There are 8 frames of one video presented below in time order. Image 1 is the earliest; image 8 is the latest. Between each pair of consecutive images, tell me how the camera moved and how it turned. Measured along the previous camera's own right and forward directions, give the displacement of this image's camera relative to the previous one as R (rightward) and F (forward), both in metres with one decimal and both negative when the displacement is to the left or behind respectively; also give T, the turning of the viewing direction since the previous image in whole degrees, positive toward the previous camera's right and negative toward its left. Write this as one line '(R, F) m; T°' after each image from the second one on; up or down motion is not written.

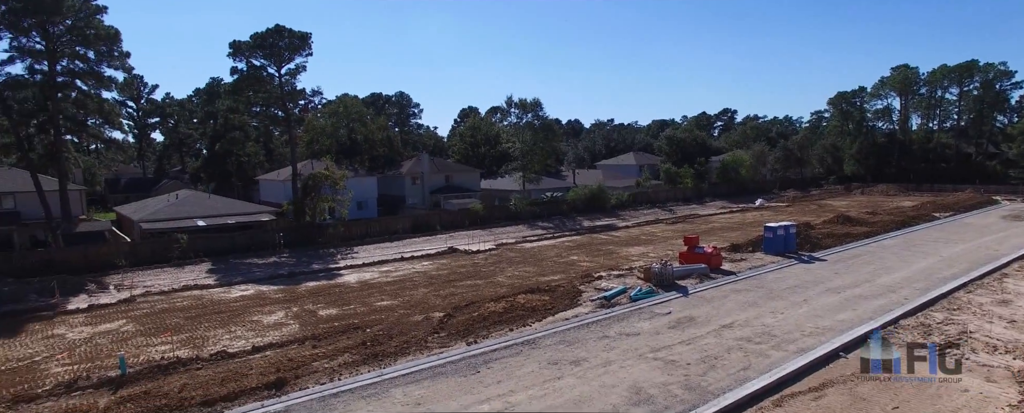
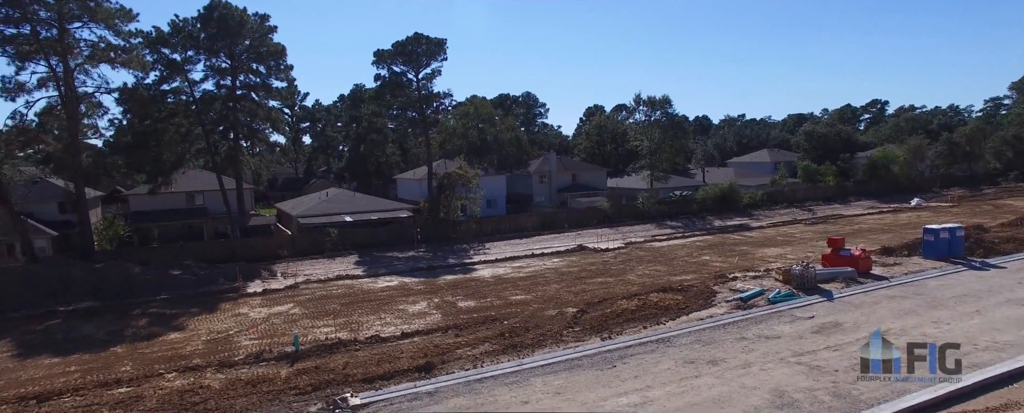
(-0.9, -0.4) m; -10°
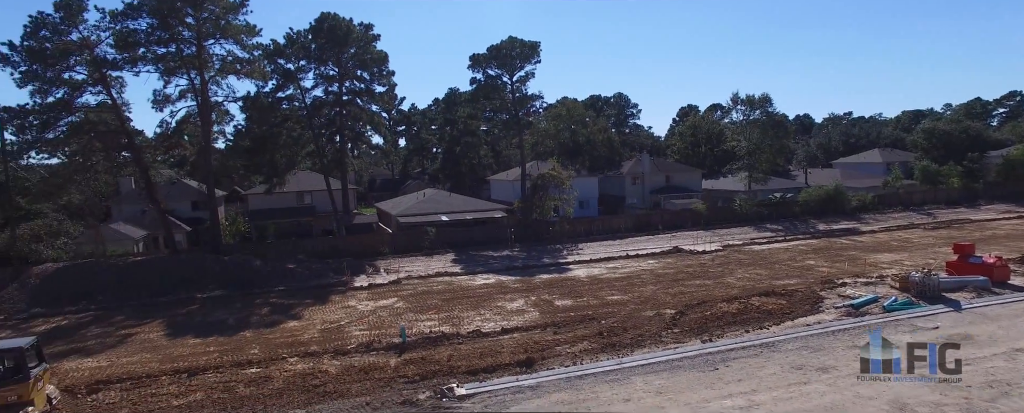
(-0.7, -0.3) m; -7°
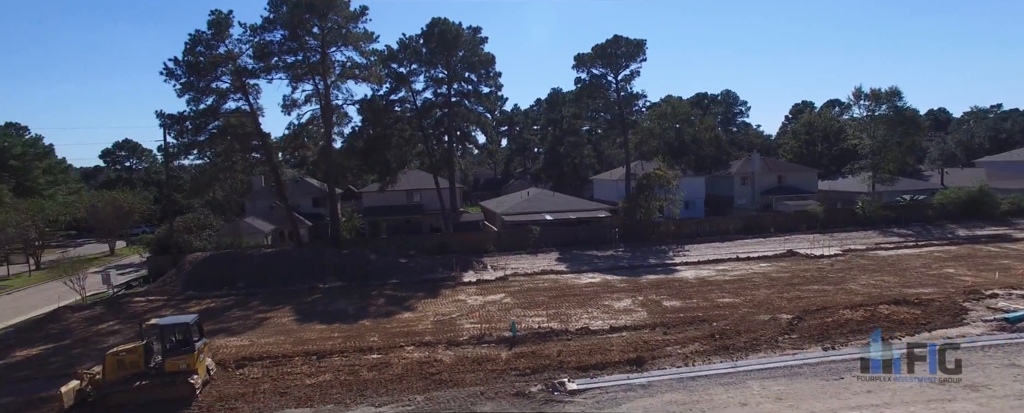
(-0.8, -0.3) m; -8°
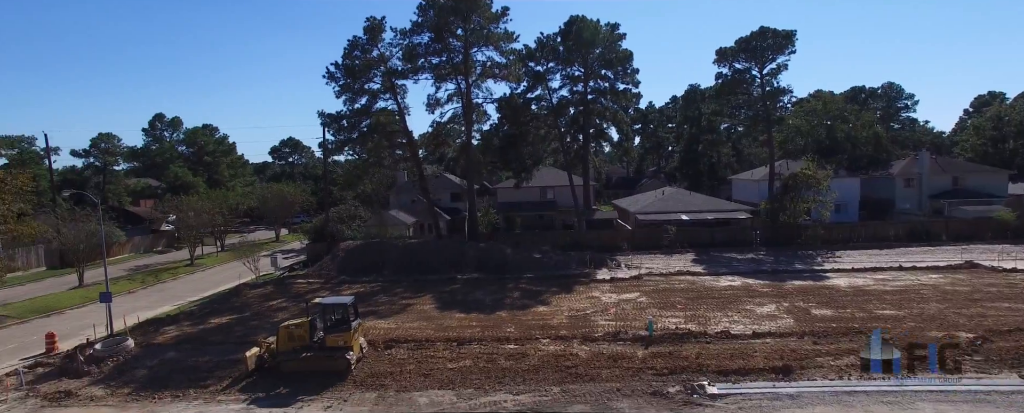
(-0.8, -0.4) m; -11°
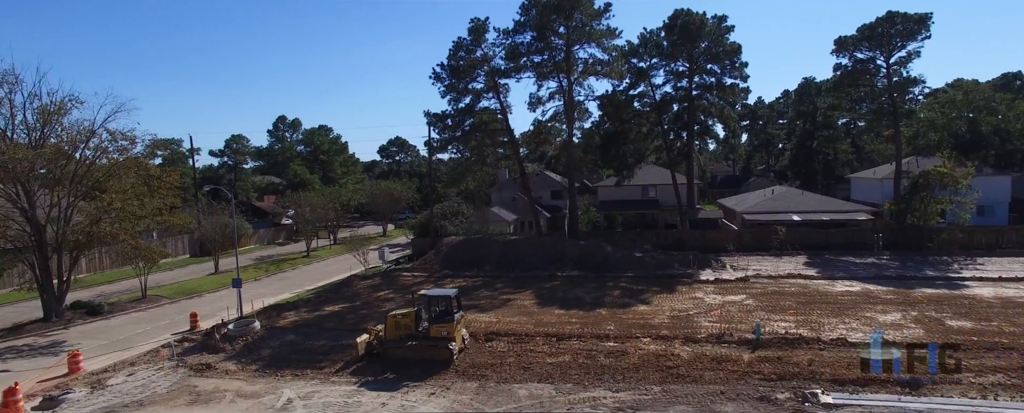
(-0.2, -0.4) m; -10°
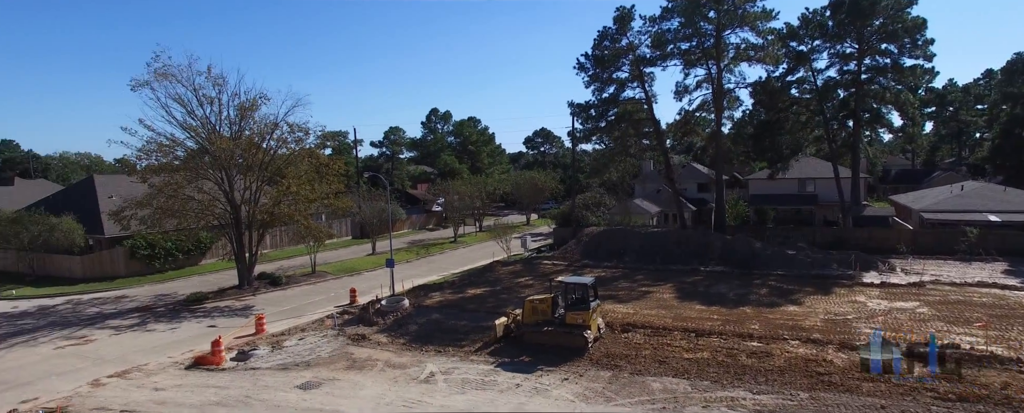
(0.0, -0.5) m; -15°
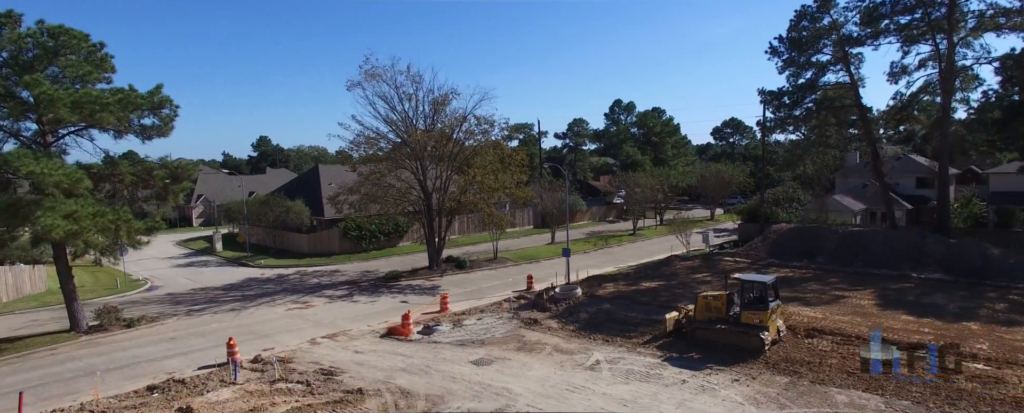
(+0.4, -0.4) m; -19°
